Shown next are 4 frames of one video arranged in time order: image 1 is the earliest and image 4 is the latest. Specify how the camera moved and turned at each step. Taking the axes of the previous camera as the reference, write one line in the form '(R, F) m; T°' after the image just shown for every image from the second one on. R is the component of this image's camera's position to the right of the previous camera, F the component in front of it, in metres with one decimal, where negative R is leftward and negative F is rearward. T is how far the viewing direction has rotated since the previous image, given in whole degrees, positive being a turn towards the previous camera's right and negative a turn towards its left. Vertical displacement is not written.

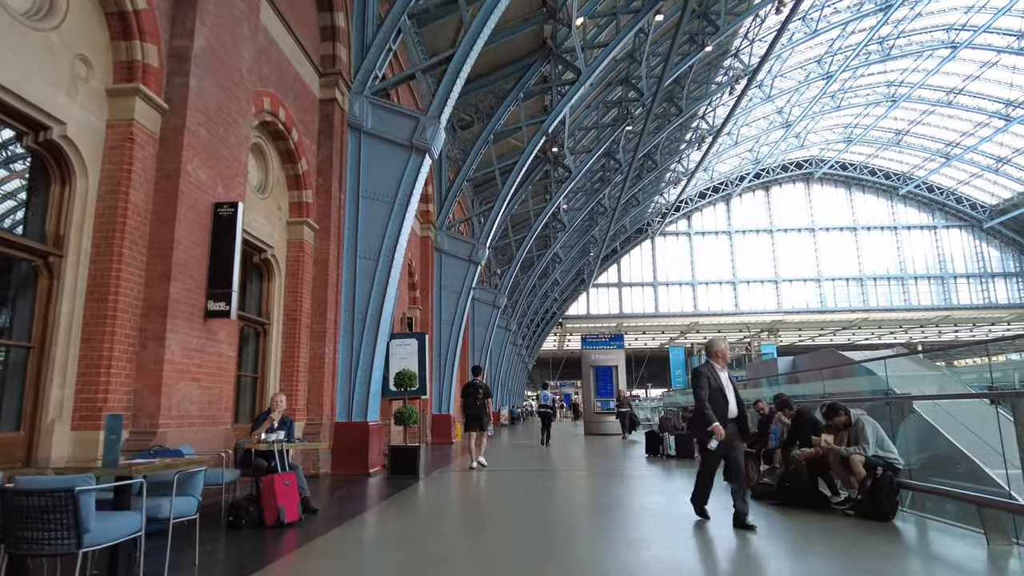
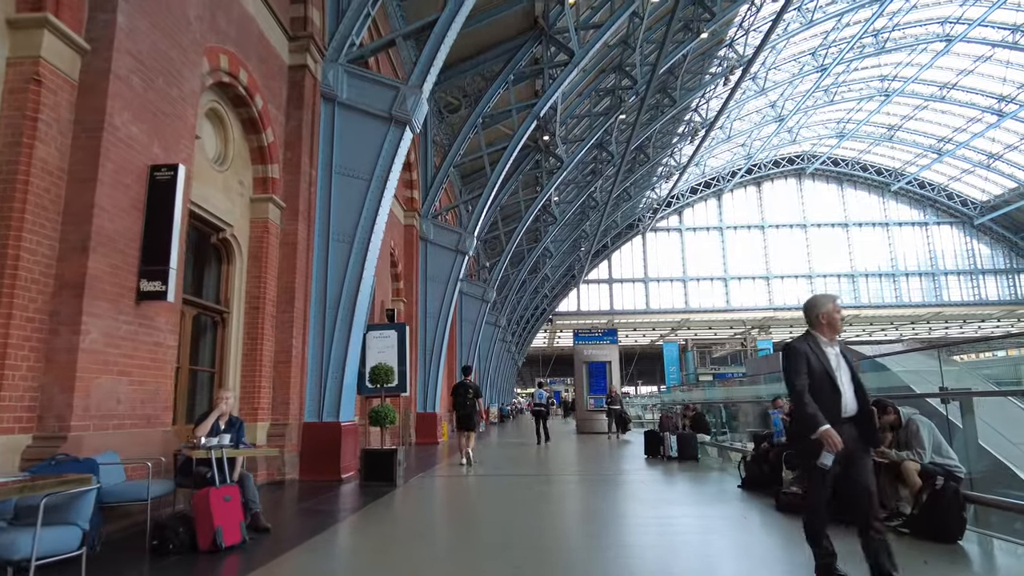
(0.0, +0.9) m; +1°
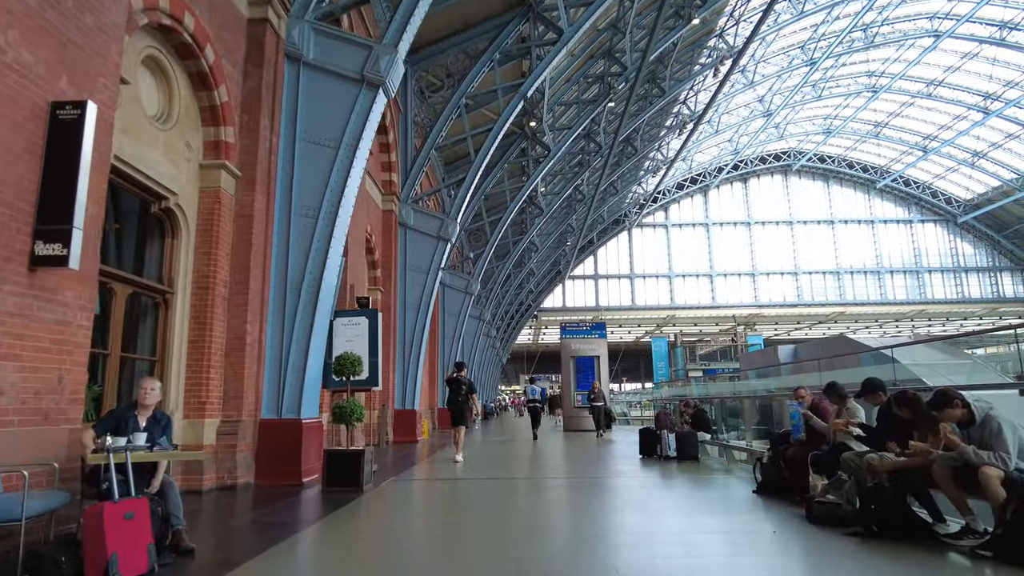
(0.0, +1.0) m; +1°
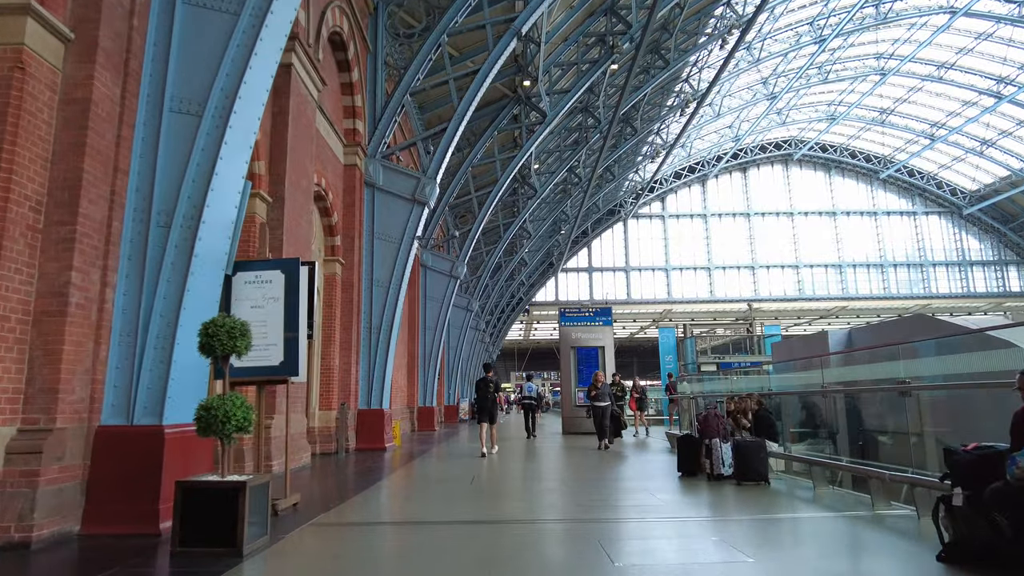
(0.0, +3.0) m; +1°
